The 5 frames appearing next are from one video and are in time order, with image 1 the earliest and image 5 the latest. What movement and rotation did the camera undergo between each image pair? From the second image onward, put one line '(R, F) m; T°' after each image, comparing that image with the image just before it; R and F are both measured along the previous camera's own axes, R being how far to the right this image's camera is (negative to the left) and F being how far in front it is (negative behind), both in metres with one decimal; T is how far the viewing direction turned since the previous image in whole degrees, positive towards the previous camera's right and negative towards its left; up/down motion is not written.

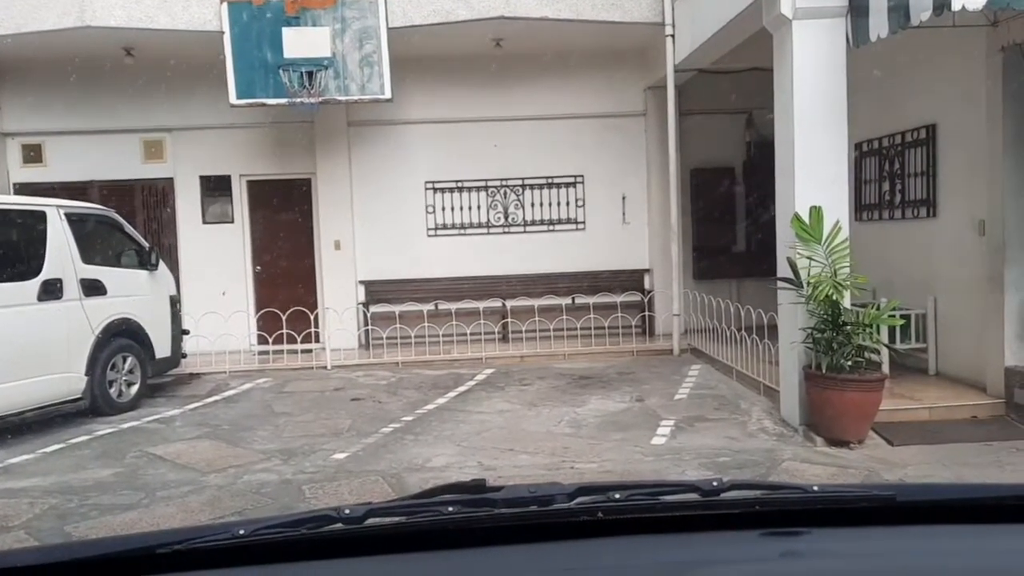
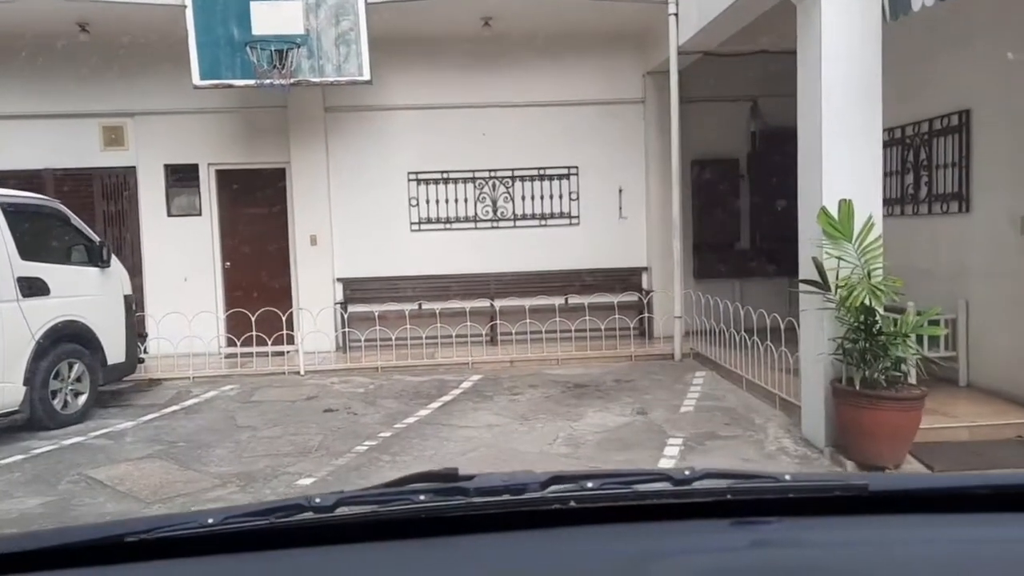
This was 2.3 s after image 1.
(0.0, +0.8) m; +1°
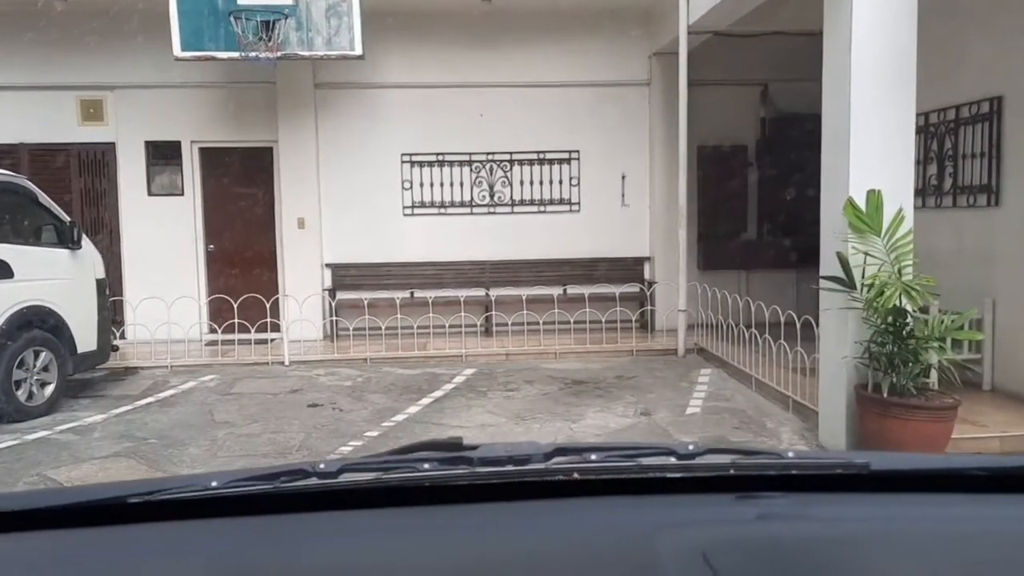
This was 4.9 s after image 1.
(0.0, +0.4) m; 0°
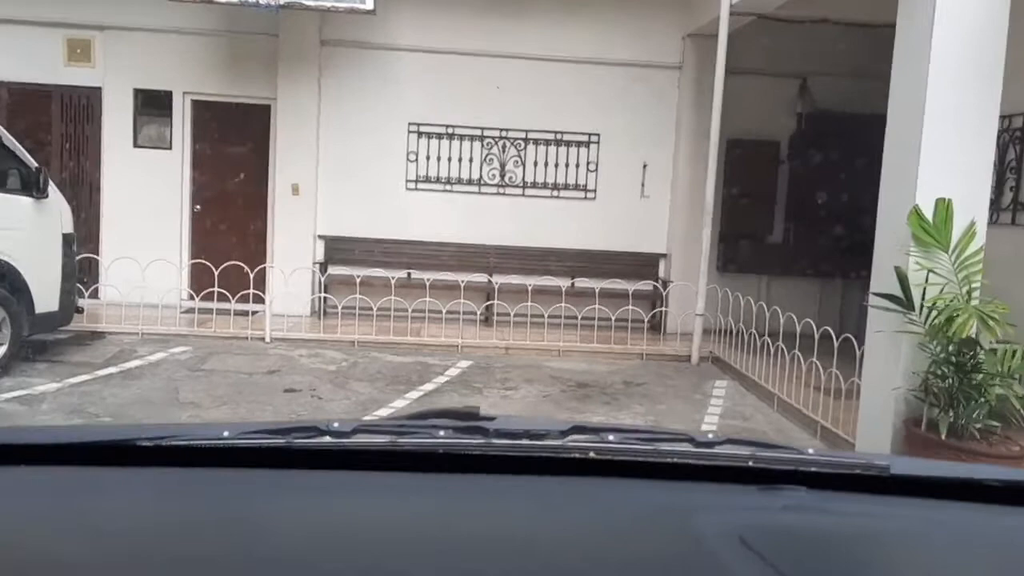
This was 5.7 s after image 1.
(0.0, +0.7) m; 0°
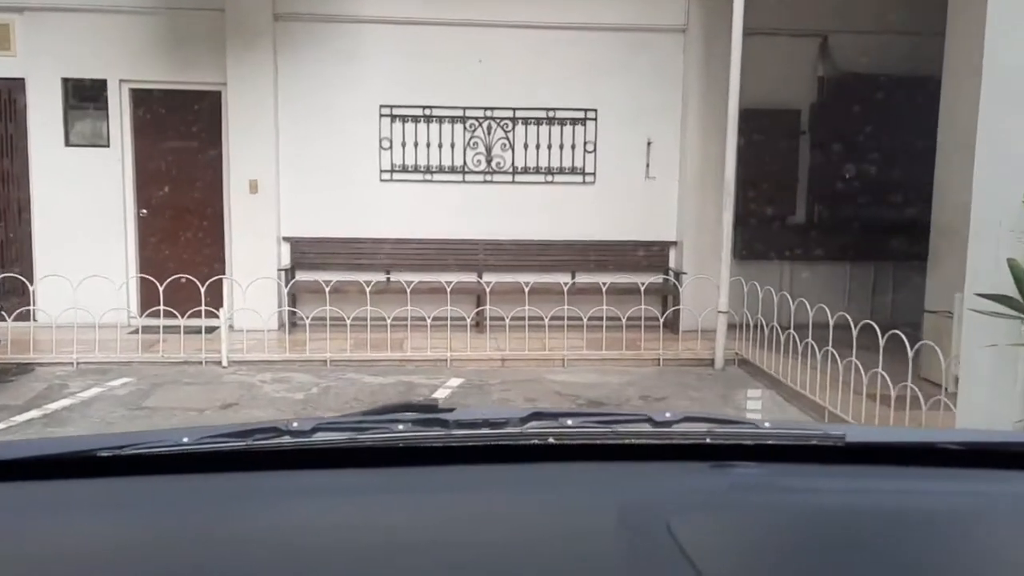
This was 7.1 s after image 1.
(0.0, +1.1) m; +1°
